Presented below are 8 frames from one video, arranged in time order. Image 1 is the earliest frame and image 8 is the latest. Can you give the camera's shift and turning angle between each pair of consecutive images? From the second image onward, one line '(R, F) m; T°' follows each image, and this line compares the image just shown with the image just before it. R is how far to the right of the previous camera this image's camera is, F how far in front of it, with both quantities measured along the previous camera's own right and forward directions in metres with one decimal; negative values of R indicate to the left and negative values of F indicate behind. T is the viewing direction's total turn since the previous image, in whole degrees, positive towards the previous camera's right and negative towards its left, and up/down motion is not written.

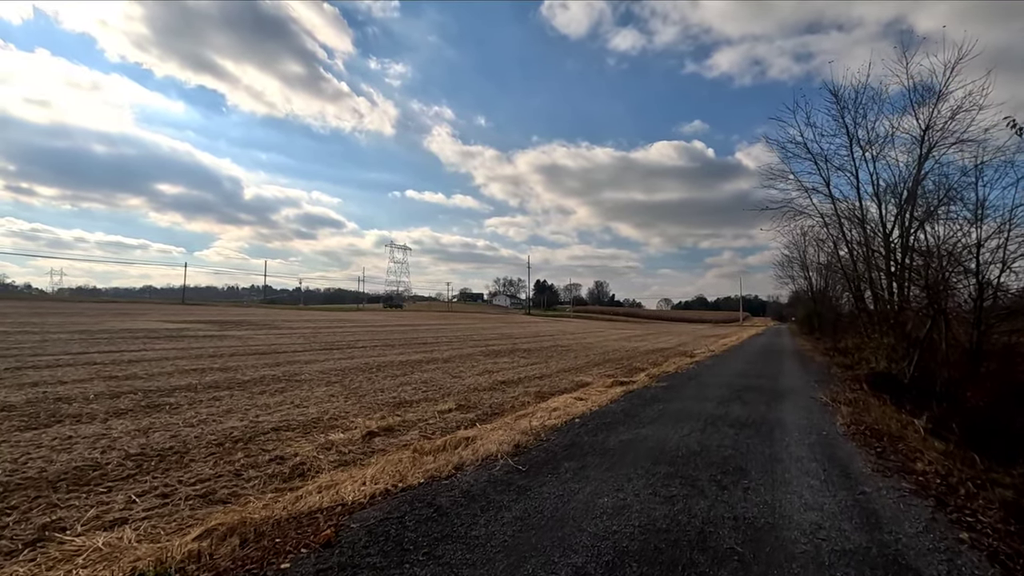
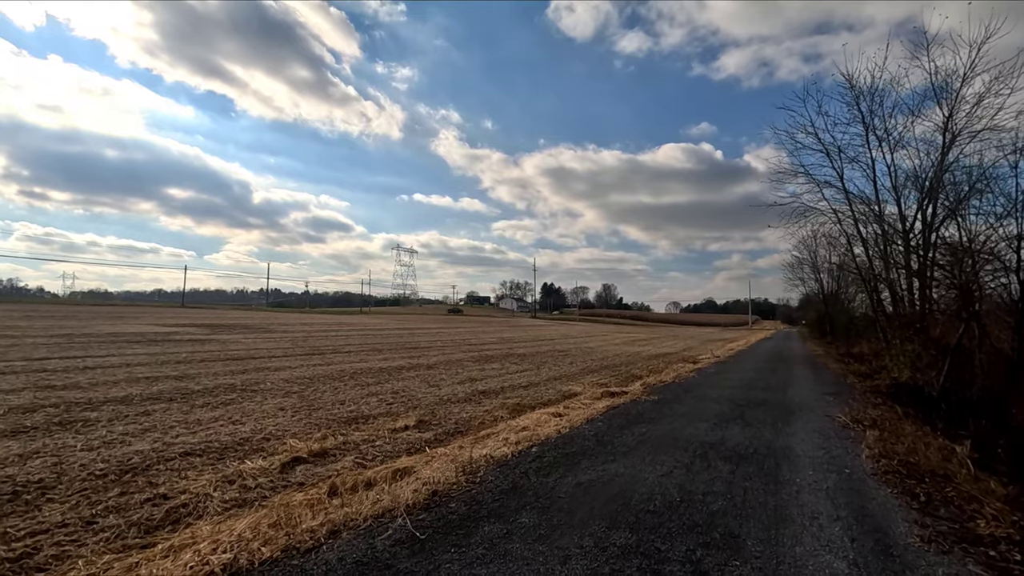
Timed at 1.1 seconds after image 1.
(+0.7, +1.3) m; -1°
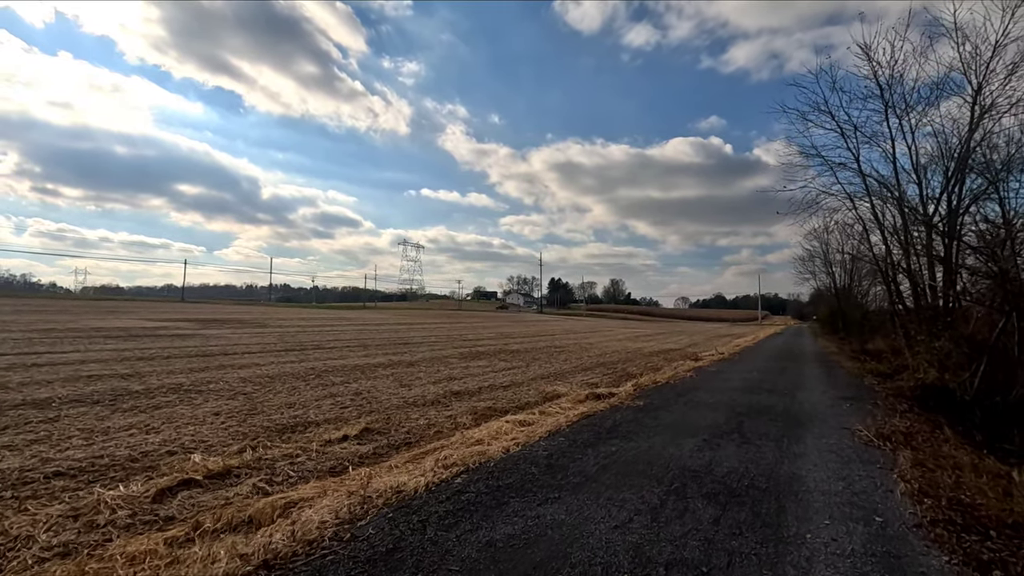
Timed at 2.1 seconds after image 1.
(+0.7, +1.3) m; -1°
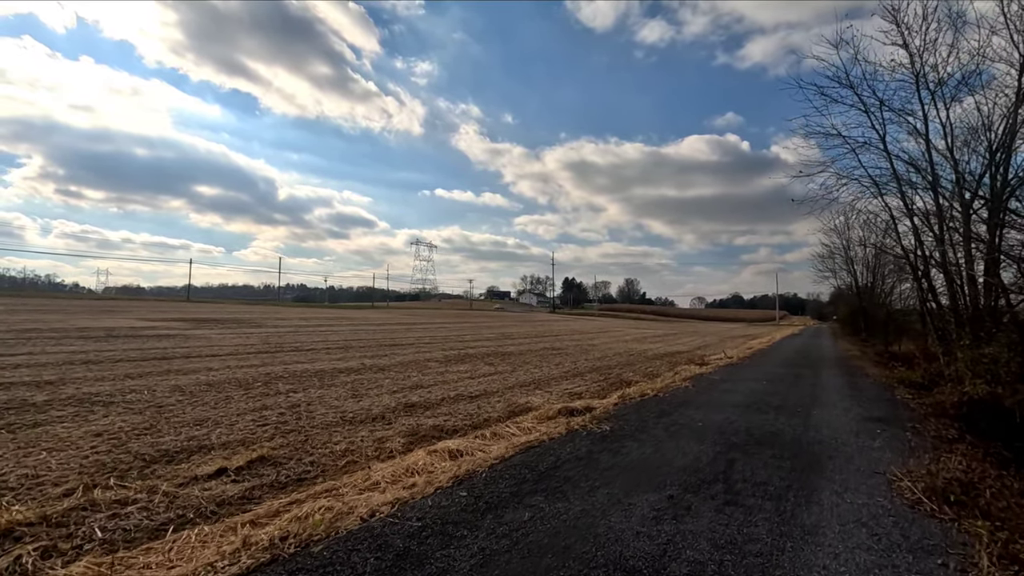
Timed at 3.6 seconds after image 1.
(+1.0, +1.7) m; -2°
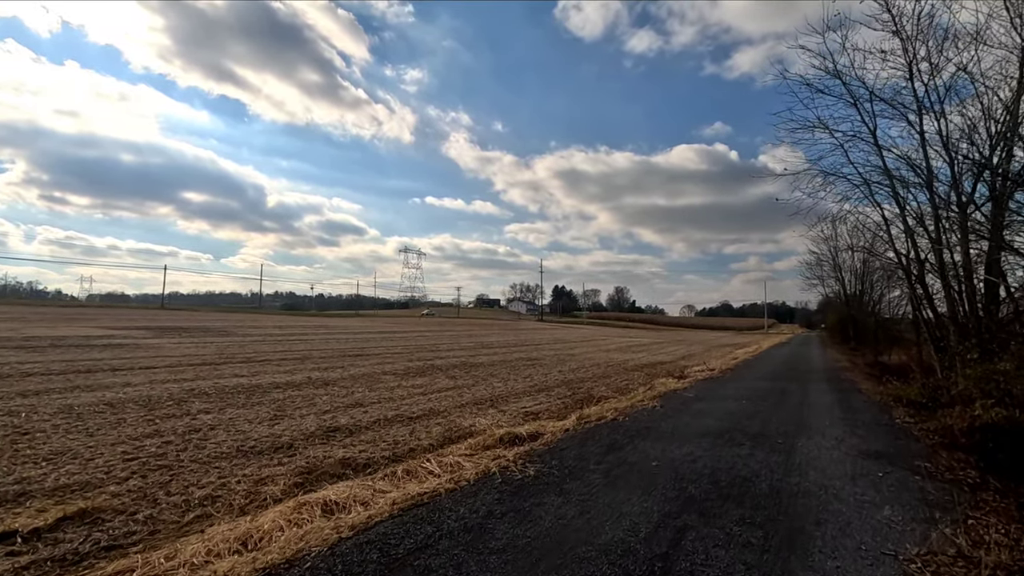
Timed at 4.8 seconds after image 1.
(+0.8, +1.4) m; +1°
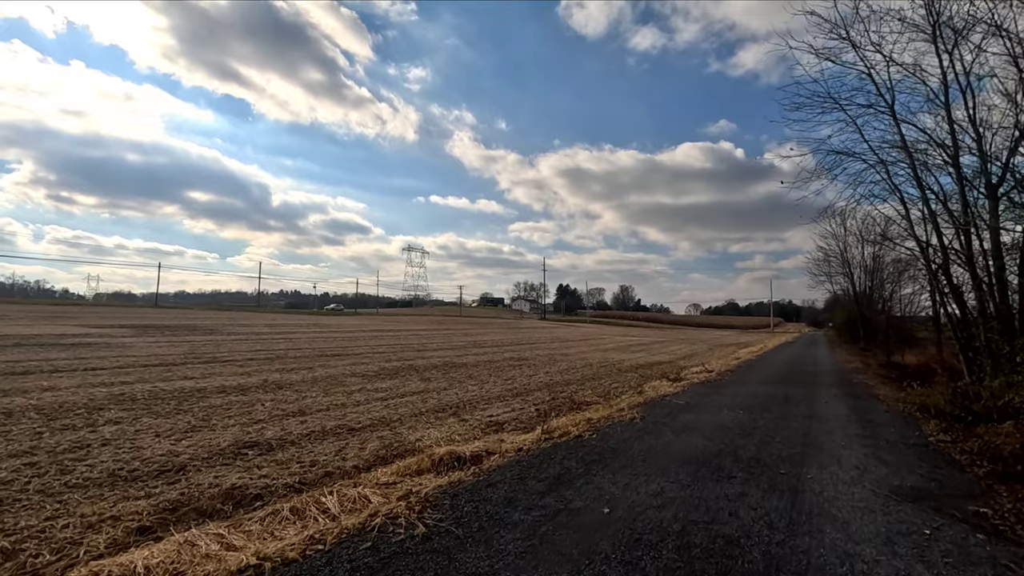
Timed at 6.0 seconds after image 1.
(+0.7, +1.4) m; -1°
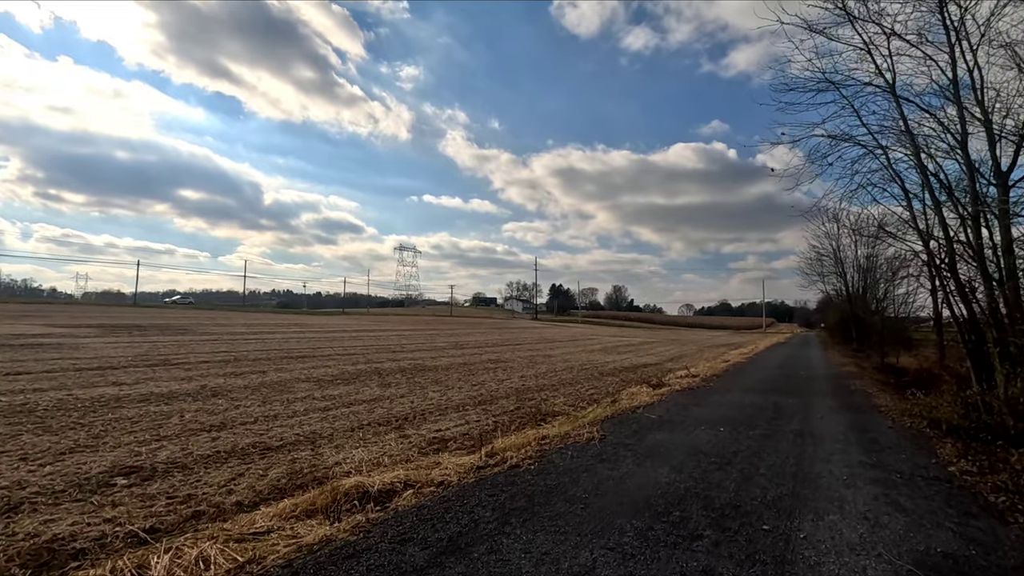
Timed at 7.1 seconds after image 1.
(+0.7, +1.2) m; +1°
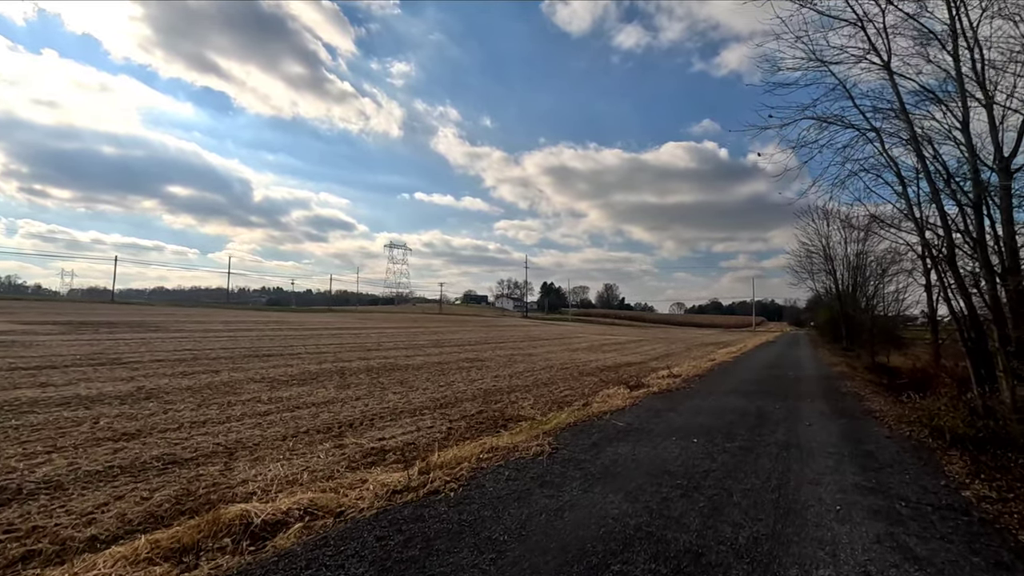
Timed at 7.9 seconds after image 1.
(+0.5, +0.9) m; +1°
